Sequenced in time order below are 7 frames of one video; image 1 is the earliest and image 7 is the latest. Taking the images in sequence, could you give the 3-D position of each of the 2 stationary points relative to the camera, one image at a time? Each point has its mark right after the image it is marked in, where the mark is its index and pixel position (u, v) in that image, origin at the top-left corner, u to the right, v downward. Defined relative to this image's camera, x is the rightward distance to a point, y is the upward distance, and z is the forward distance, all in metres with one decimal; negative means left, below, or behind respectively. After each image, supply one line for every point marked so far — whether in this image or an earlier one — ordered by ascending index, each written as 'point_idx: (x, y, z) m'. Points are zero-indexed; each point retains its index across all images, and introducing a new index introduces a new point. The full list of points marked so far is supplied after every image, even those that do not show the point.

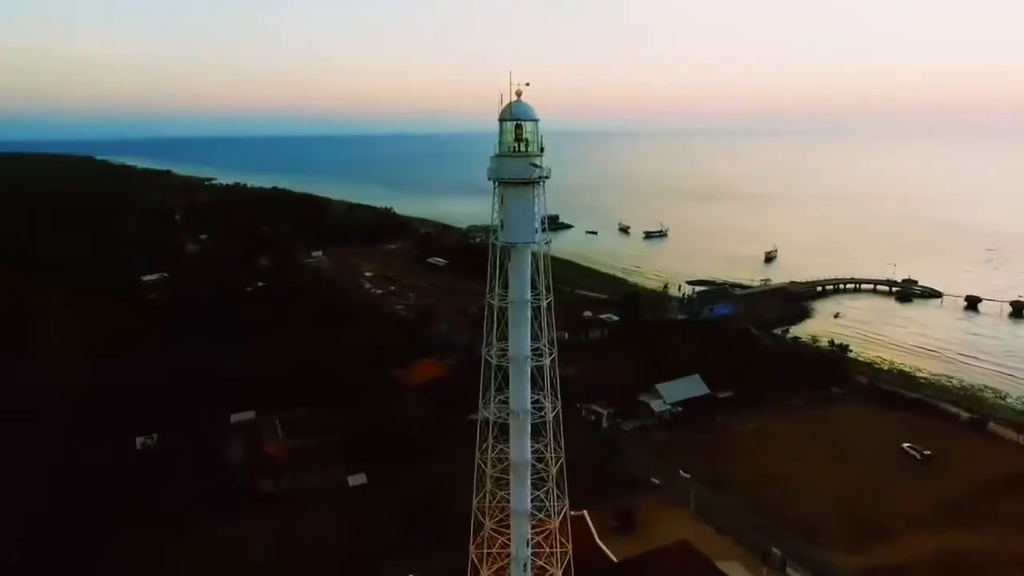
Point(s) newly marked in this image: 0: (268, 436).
0: (-7.1, -4.3, +17.6) m
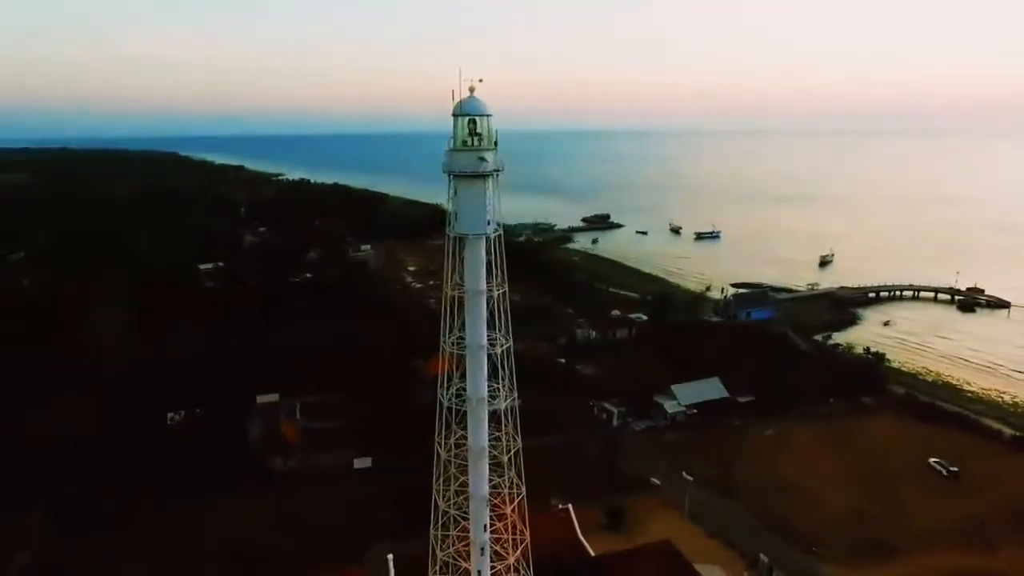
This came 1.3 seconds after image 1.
0: (-6.9, -3.9, +18.6) m
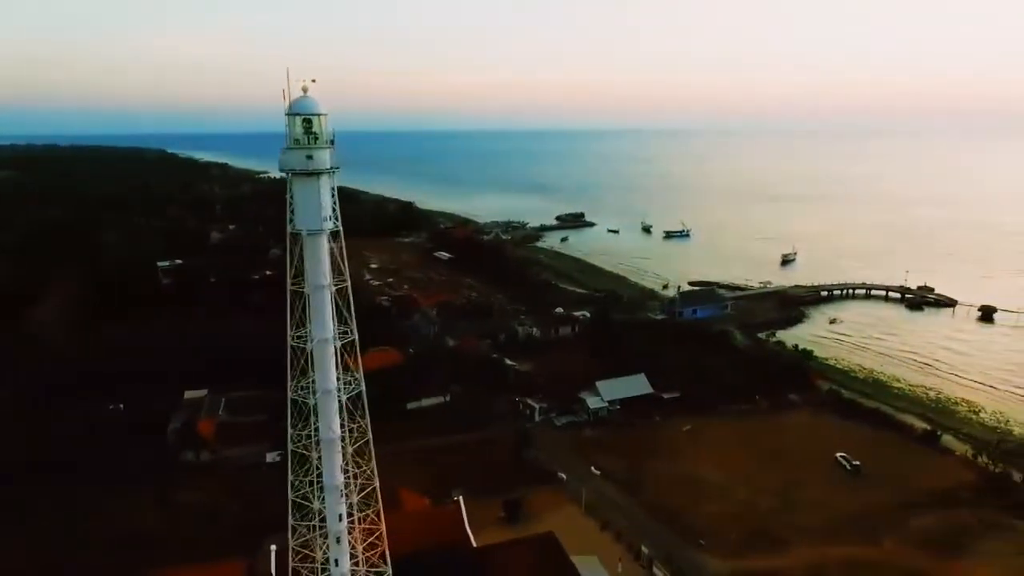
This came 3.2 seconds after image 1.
0: (-9.4, -3.8, +18.8) m
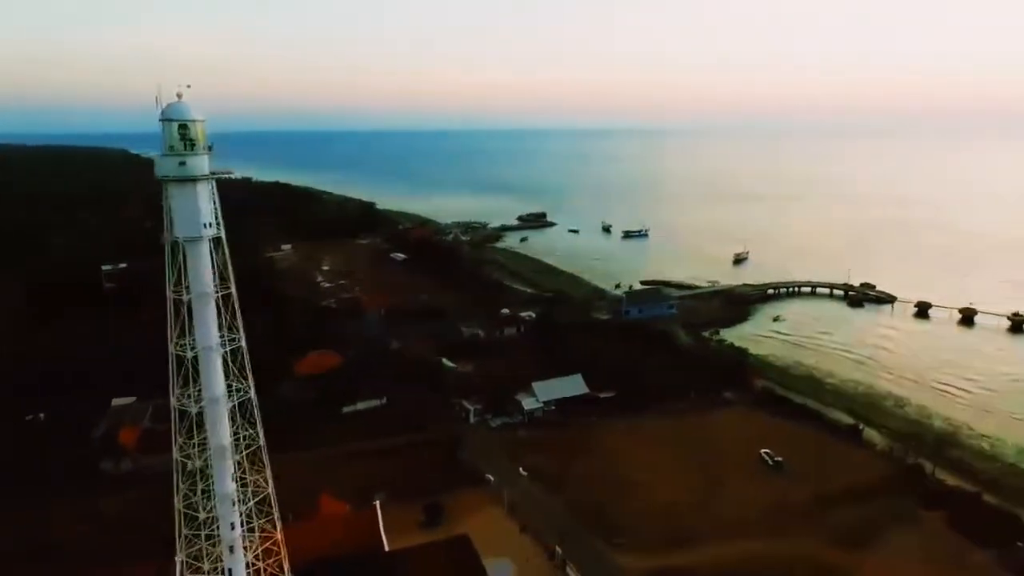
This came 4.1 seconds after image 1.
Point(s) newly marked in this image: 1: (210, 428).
0: (-11.4, -4.0, +18.4) m
1: (-4.7, -2.2, +9.5) m
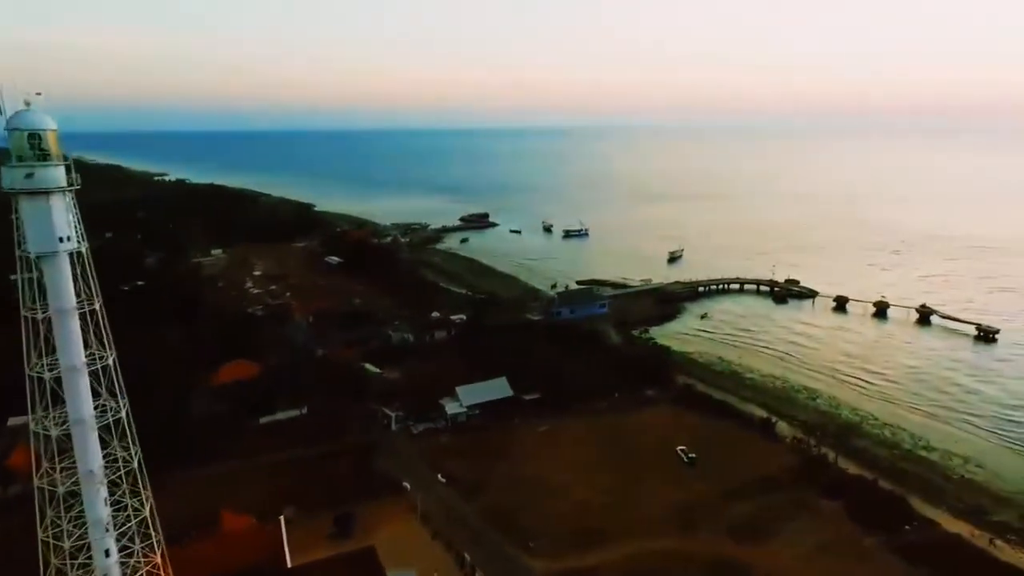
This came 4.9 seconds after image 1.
0: (-13.8, -4.3, +17.4) m
1: (-6.4, -2.4, +9.1) m
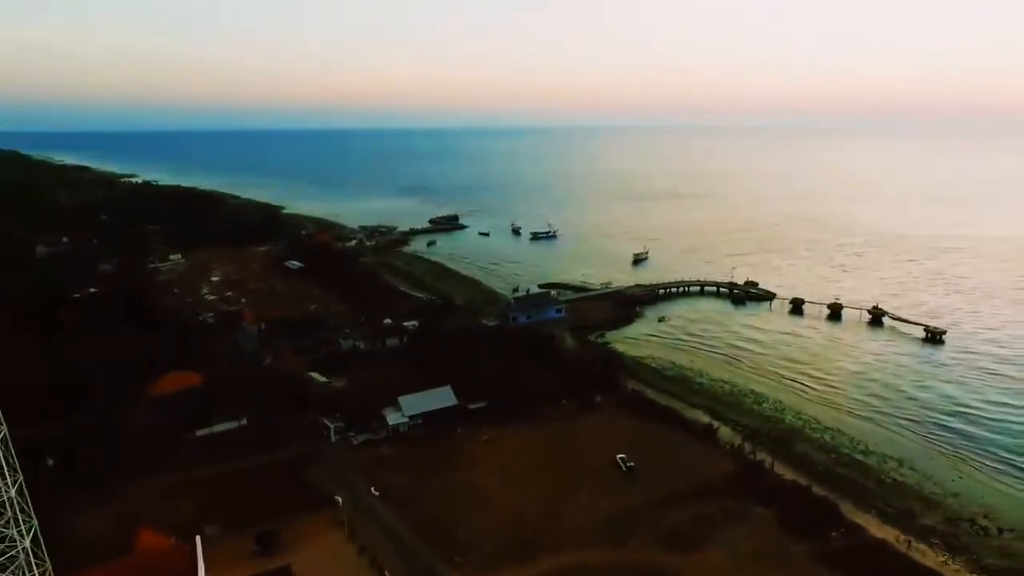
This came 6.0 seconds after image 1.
0: (-15.6, -4.7, +16.8) m
1: (-8.0, -2.7, +8.7) m
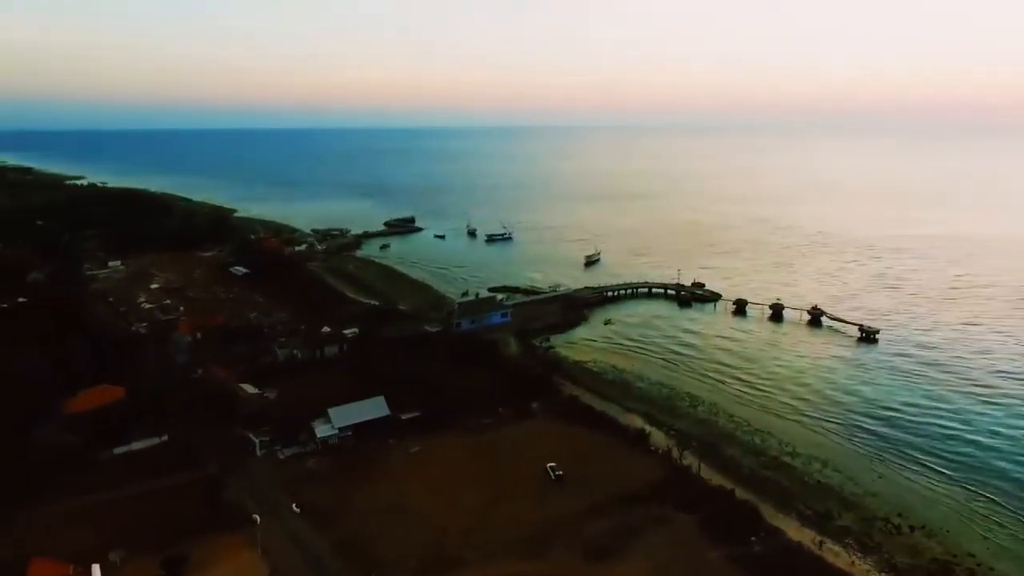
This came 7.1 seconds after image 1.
0: (-17.6, -5.2, +15.8) m
1: (-9.7, -3.1, +8.1) m
